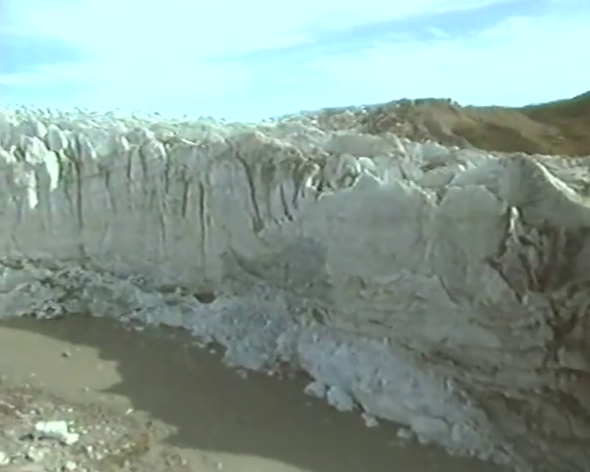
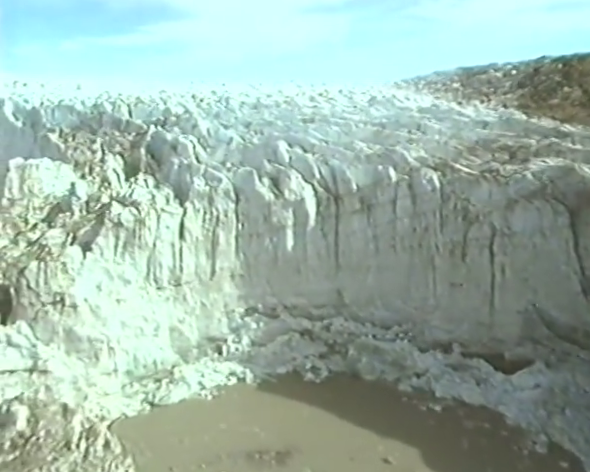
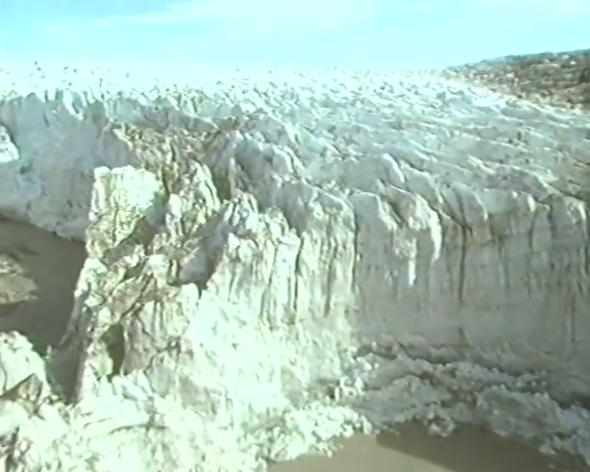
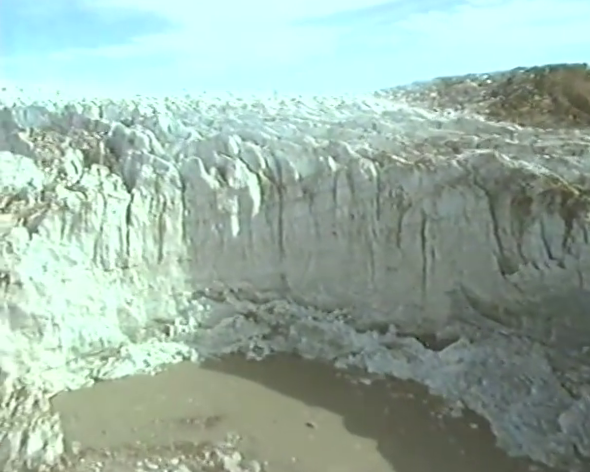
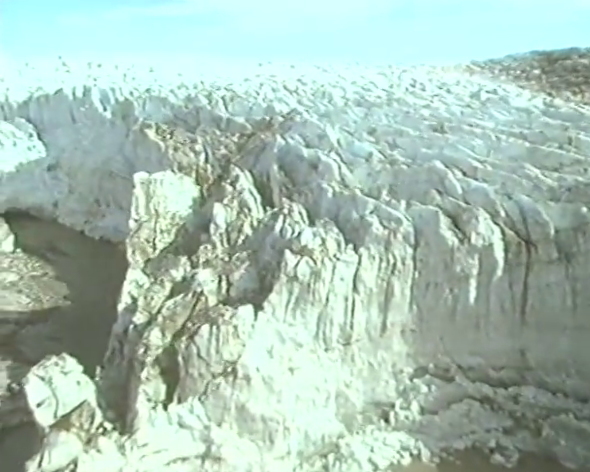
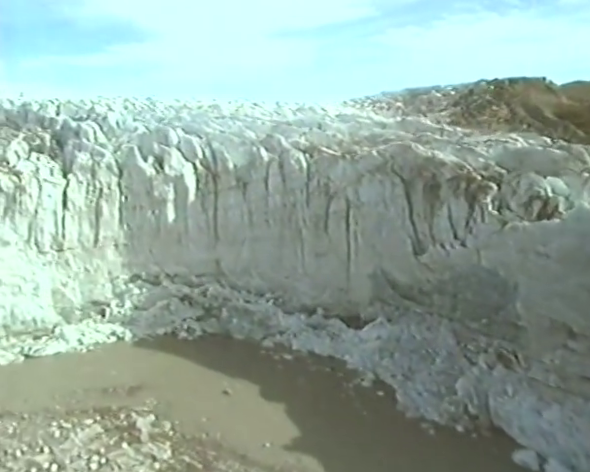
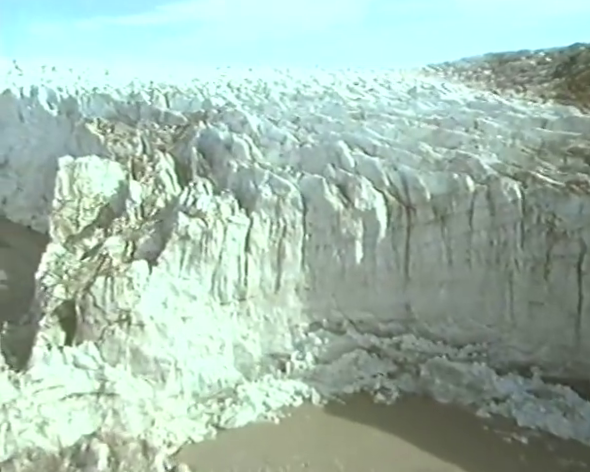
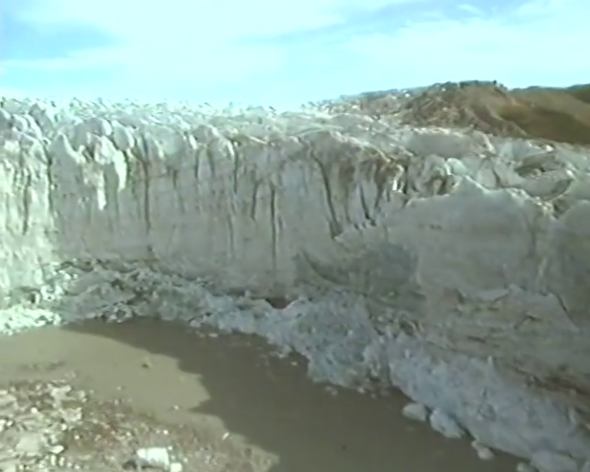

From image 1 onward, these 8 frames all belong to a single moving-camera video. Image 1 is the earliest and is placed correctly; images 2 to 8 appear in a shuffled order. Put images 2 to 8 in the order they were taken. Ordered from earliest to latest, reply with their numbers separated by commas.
8, 6, 4, 2, 7, 3, 5
